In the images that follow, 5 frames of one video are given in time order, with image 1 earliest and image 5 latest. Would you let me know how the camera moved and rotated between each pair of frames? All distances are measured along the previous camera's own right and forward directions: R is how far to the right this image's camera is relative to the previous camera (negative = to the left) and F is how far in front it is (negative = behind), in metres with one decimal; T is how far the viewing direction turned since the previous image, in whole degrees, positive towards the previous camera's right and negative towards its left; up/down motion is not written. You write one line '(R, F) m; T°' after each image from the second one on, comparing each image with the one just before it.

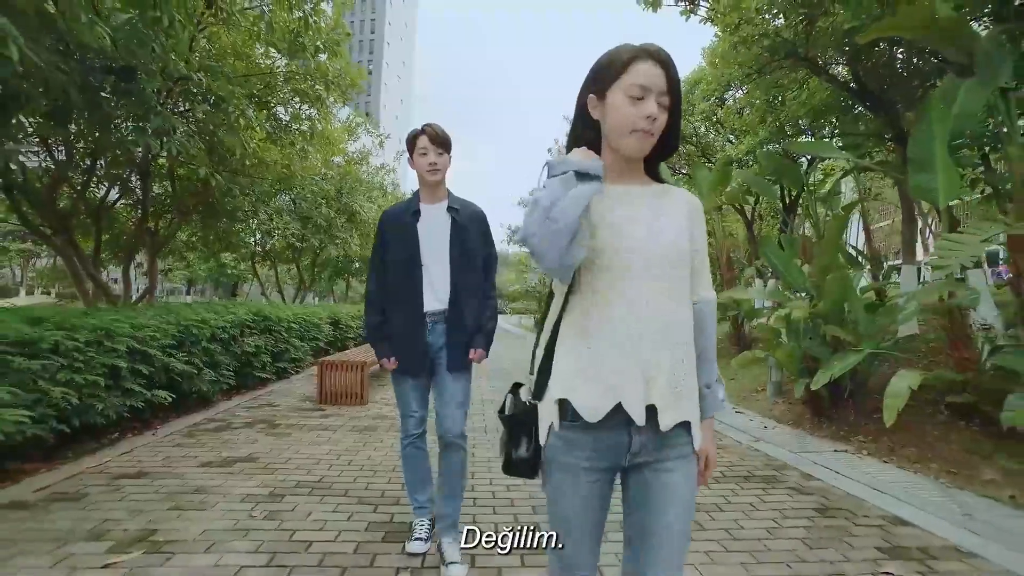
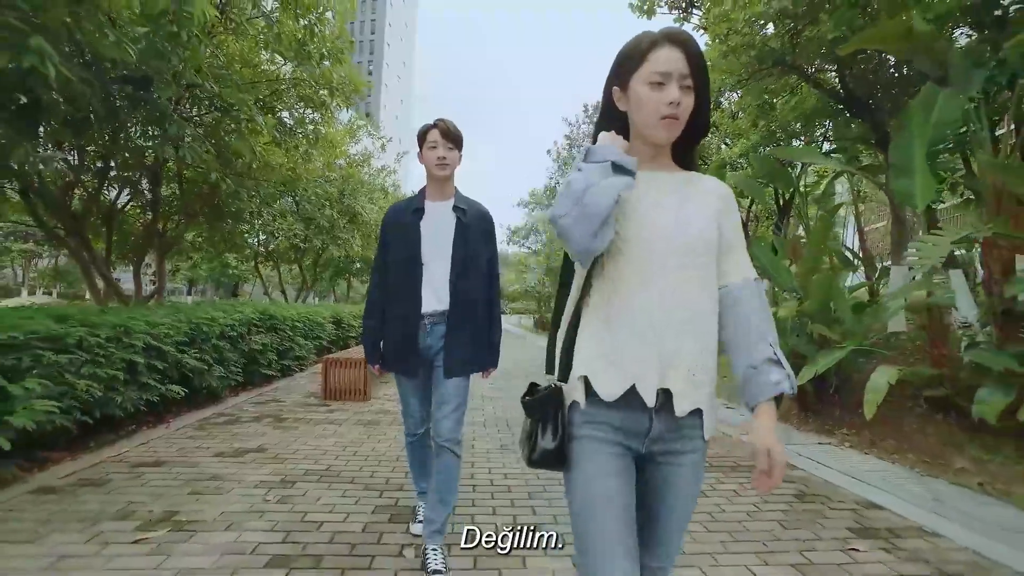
(0.0, -0.3) m; 0°
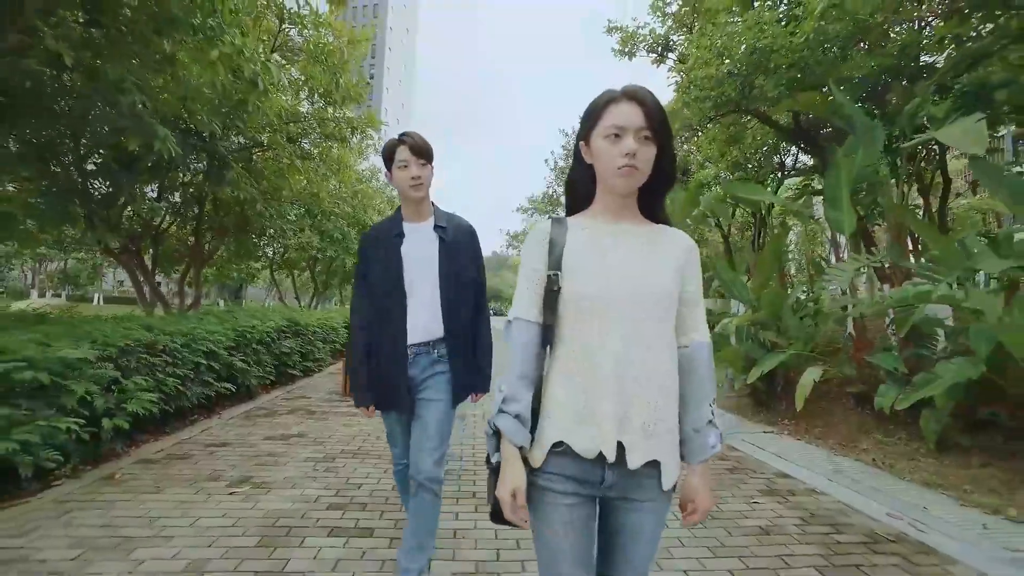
(+0.1, -1.2) m; 0°
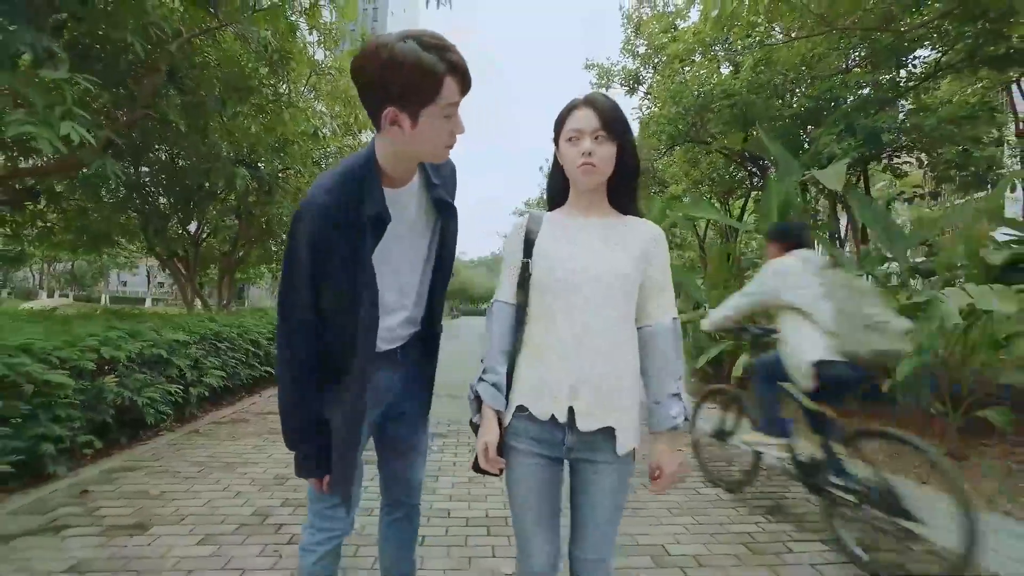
(+0.1, -1.5) m; 0°
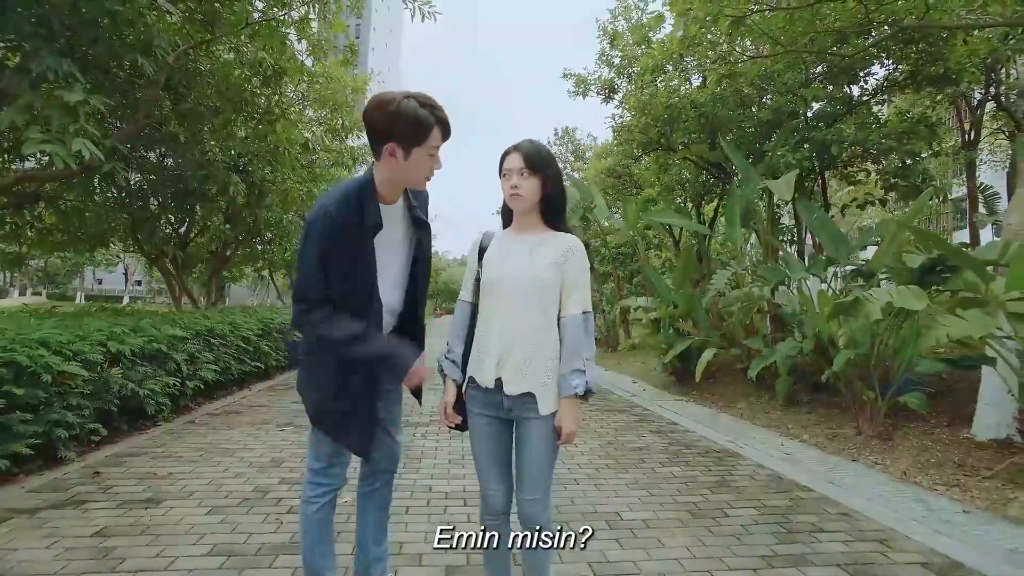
(0.0, -0.5) m; +2°
